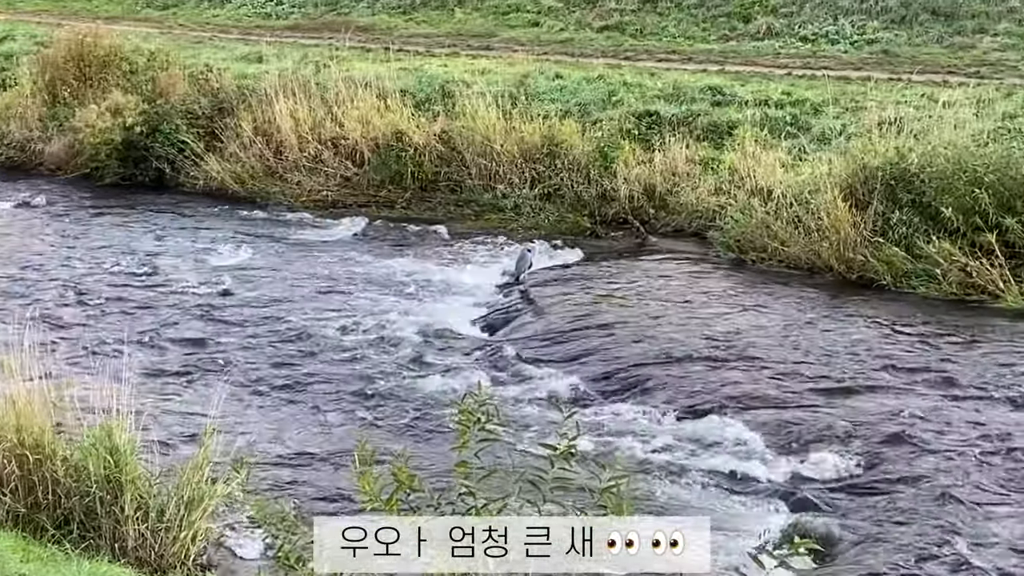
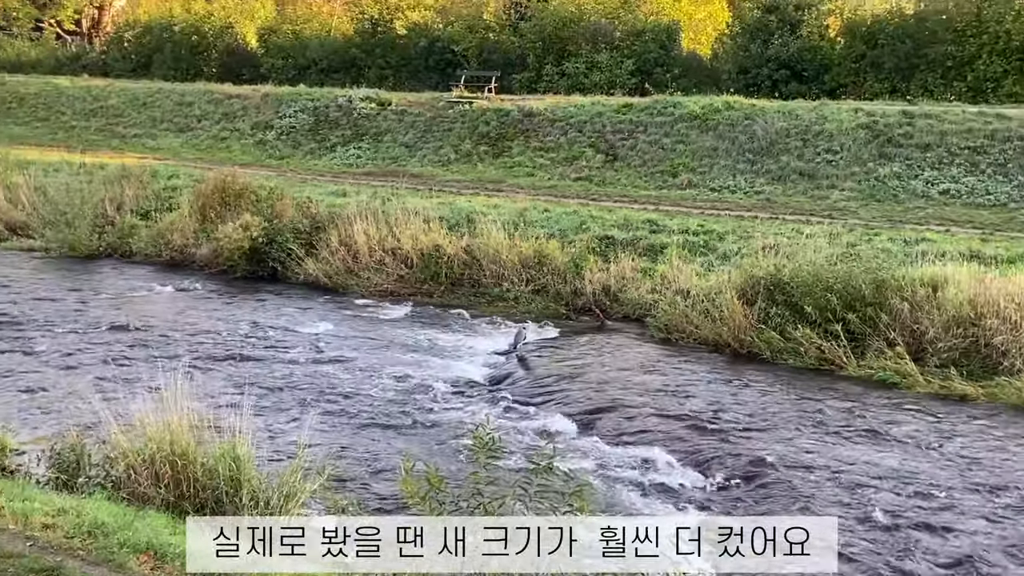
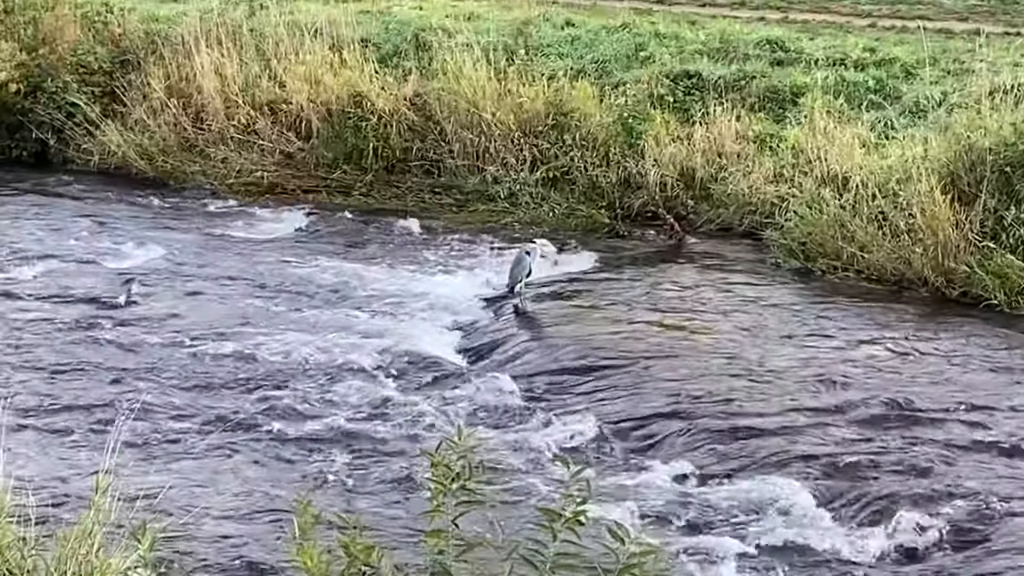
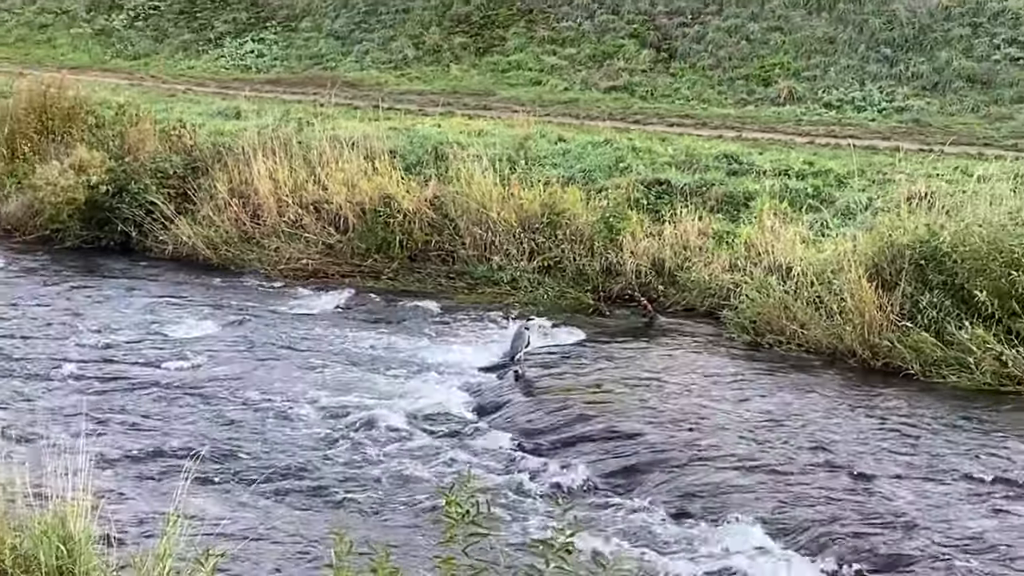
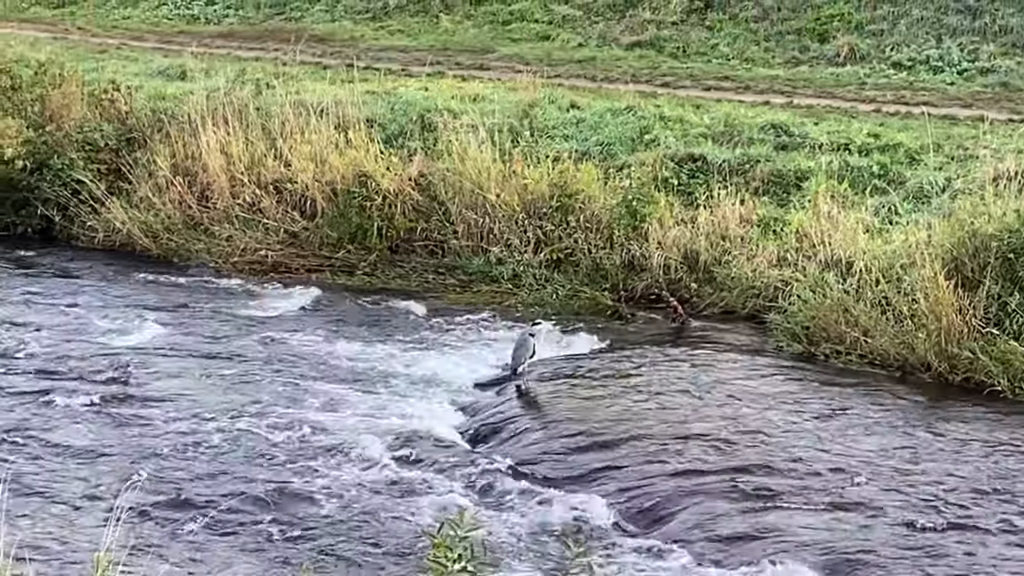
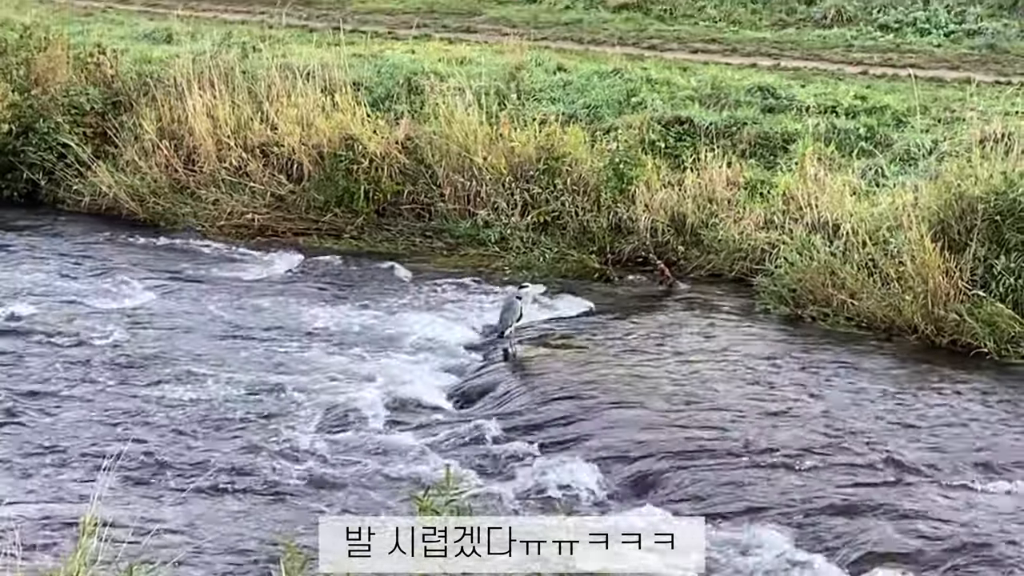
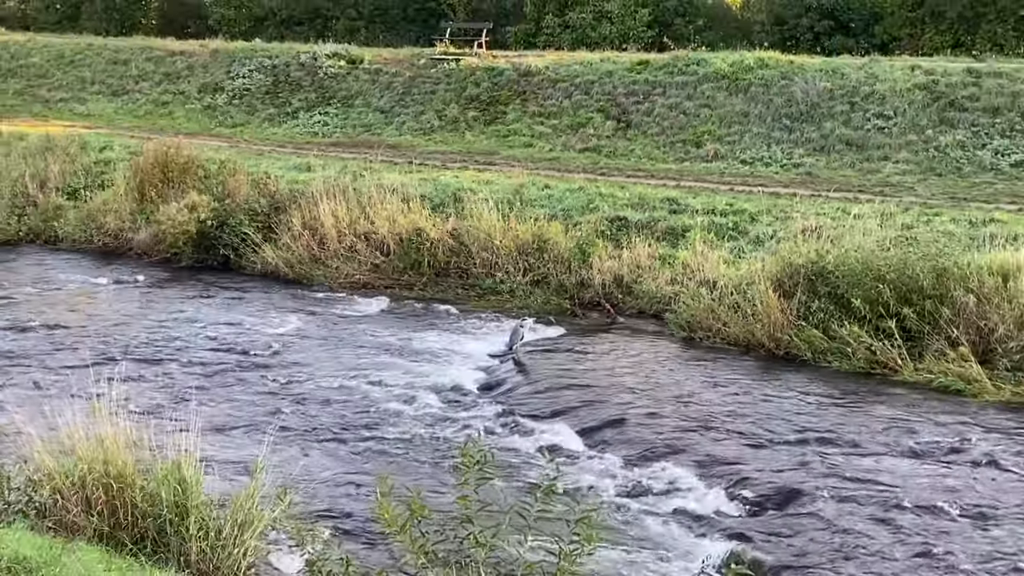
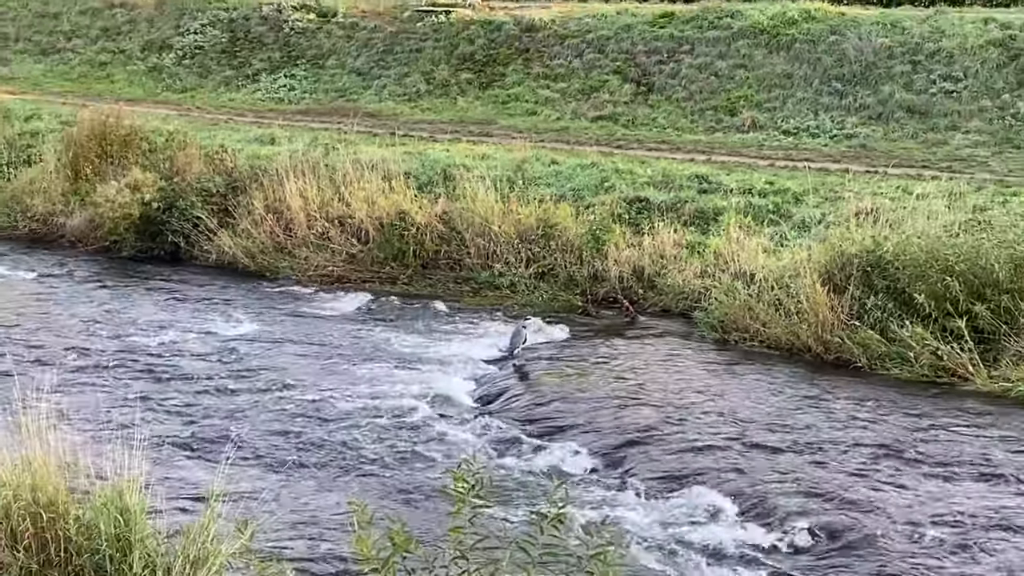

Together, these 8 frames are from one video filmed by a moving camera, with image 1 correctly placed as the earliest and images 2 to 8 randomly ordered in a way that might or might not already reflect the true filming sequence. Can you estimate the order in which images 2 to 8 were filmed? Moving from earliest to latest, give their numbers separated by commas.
3, 6, 5, 4, 8, 7, 2
